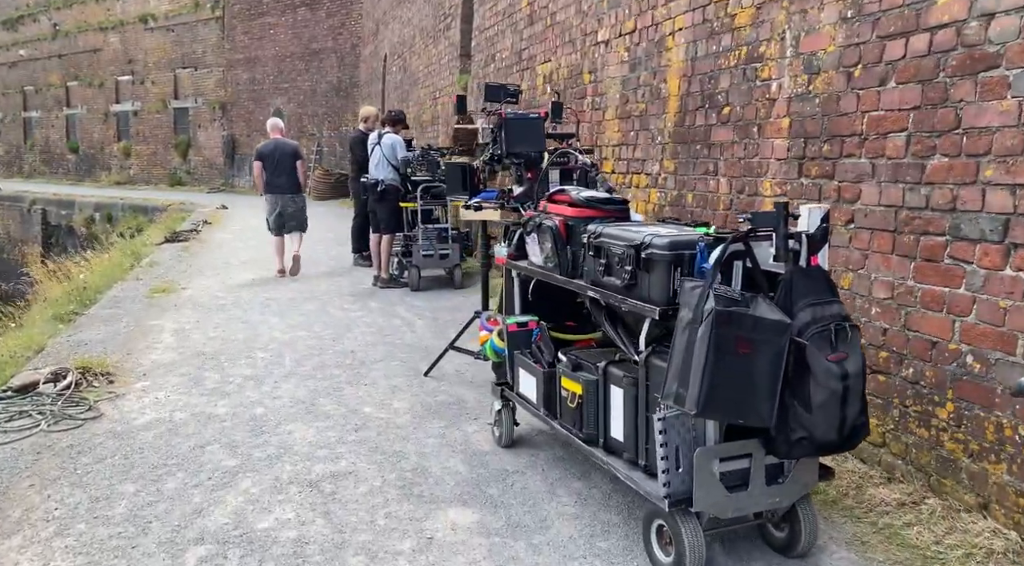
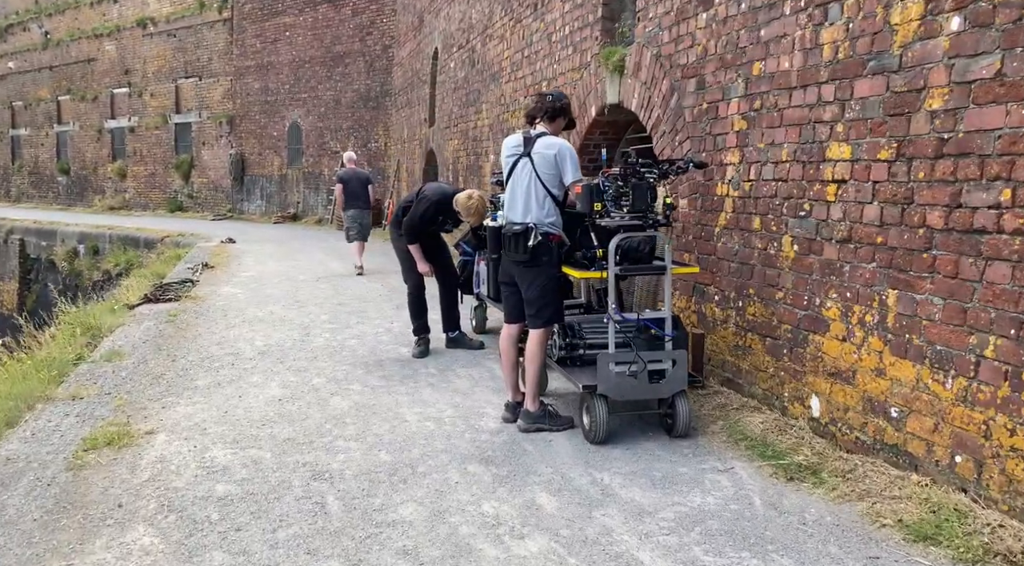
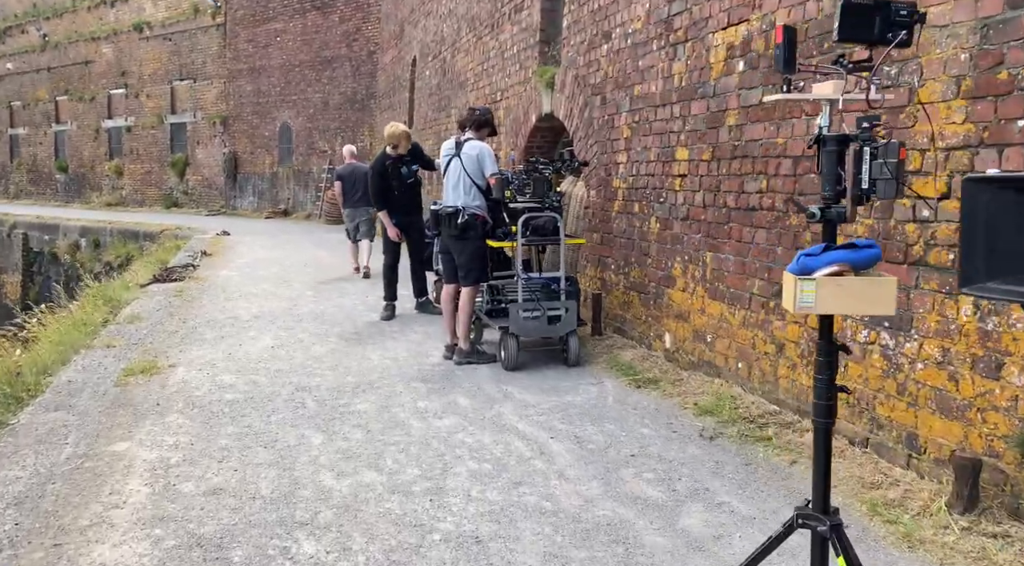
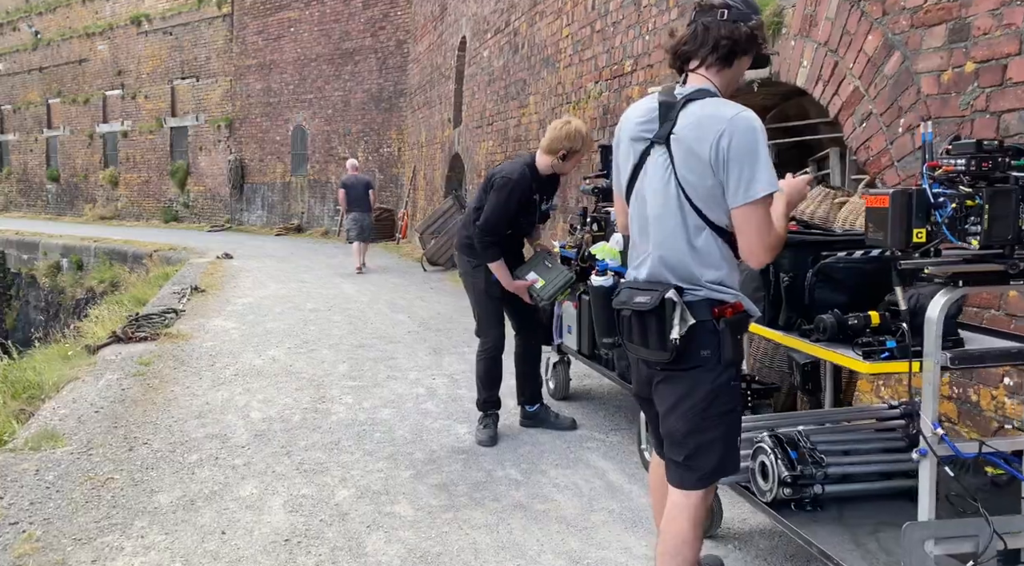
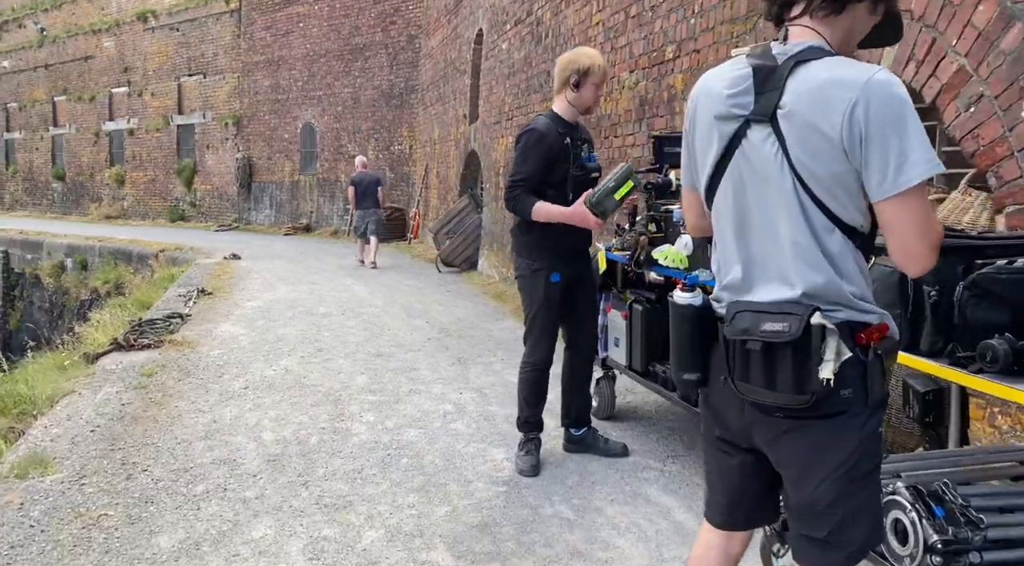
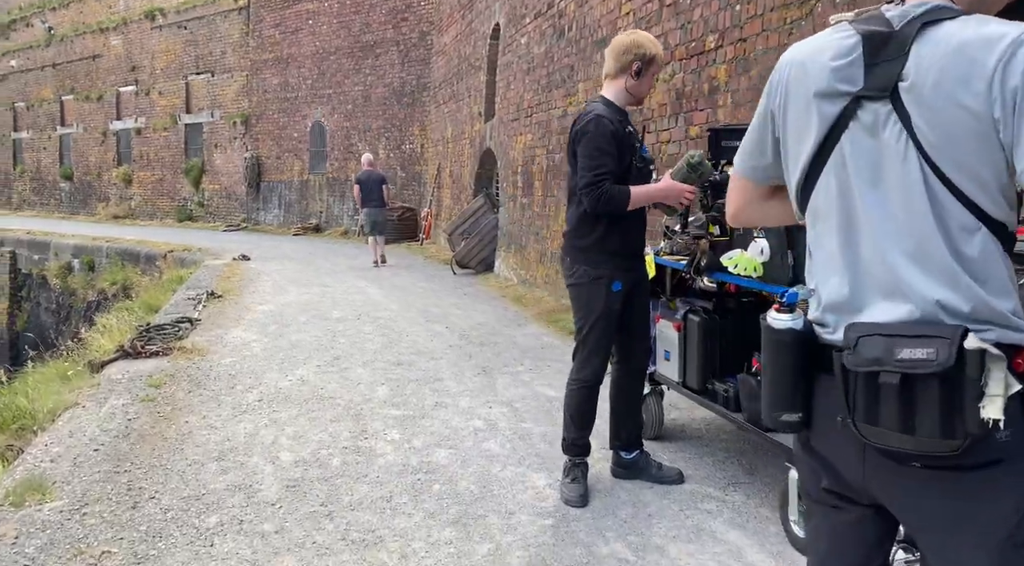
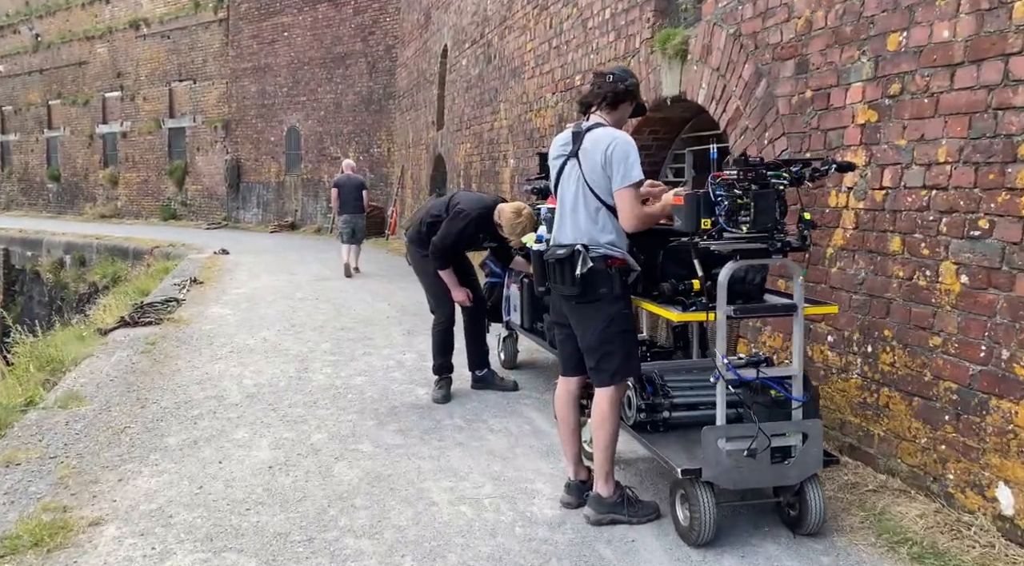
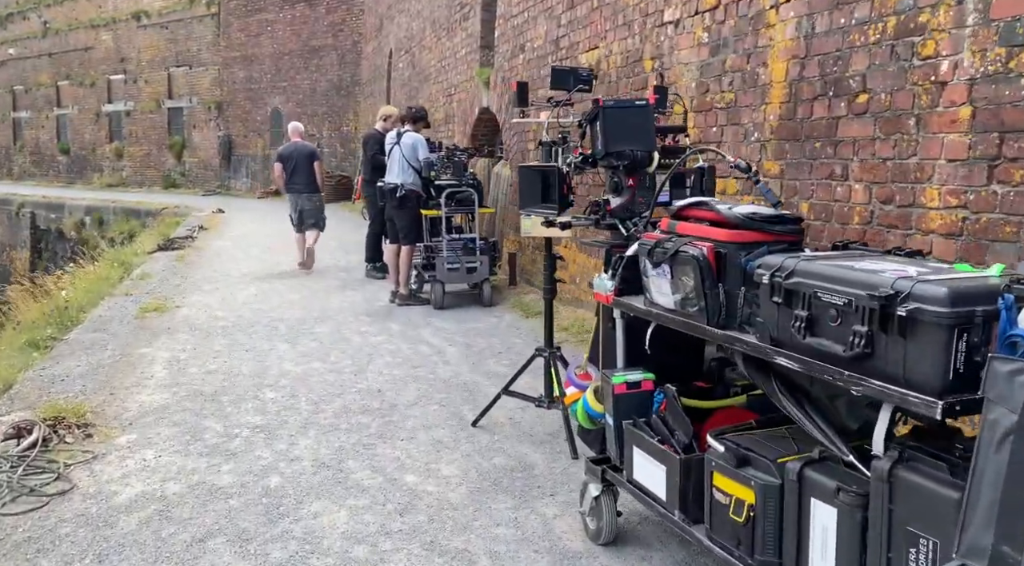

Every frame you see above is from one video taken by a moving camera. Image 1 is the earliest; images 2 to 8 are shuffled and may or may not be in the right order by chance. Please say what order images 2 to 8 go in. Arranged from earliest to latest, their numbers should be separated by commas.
8, 3, 2, 7, 4, 5, 6
